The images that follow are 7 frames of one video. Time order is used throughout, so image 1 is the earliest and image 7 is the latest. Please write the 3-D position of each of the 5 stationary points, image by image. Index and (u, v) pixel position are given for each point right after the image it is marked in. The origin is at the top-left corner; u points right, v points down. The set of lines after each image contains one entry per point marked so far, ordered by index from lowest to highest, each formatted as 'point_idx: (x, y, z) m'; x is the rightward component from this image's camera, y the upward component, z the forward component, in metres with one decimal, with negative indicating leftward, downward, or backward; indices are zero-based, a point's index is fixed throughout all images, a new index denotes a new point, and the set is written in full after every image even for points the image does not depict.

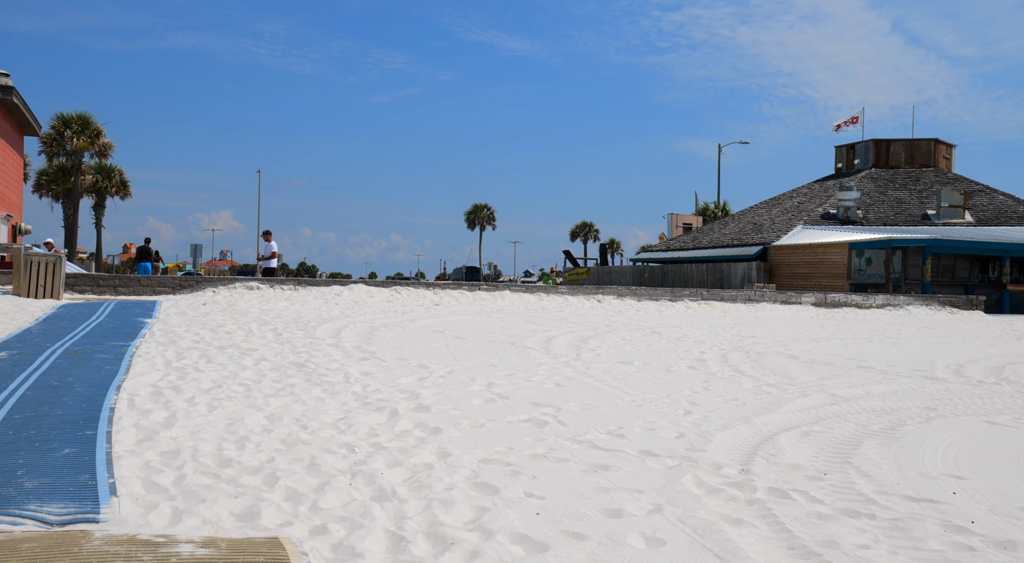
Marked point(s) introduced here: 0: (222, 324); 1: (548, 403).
0: (-4.7, -0.7, +14.2) m
1: (+0.4, -1.3, +9.1) m
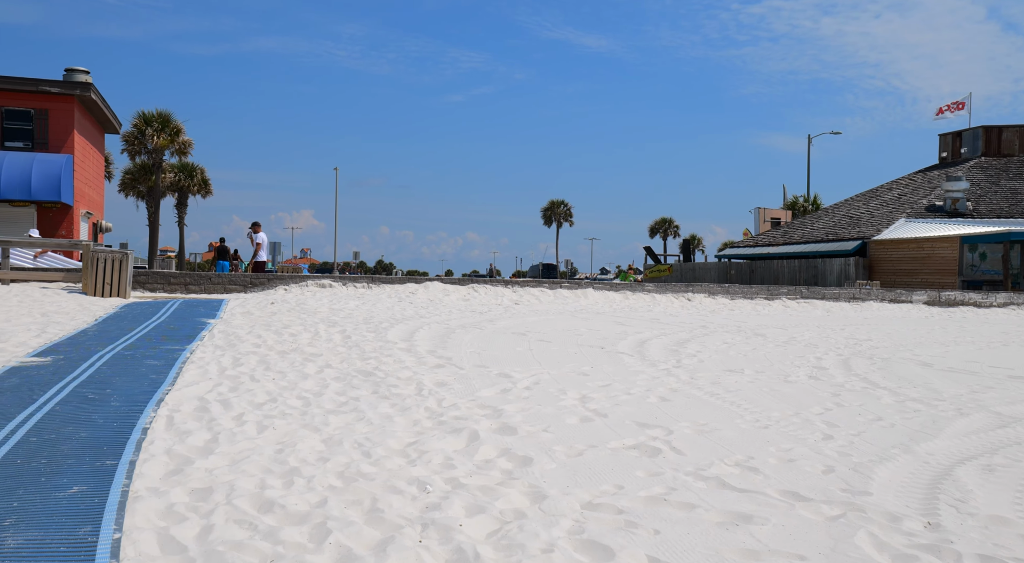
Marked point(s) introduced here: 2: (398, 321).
0: (-3.4, -0.7, +13.2) m
1: (+1.3, -1.2, +7.7) m
2: (-1.9, -0.7, +14.8) m
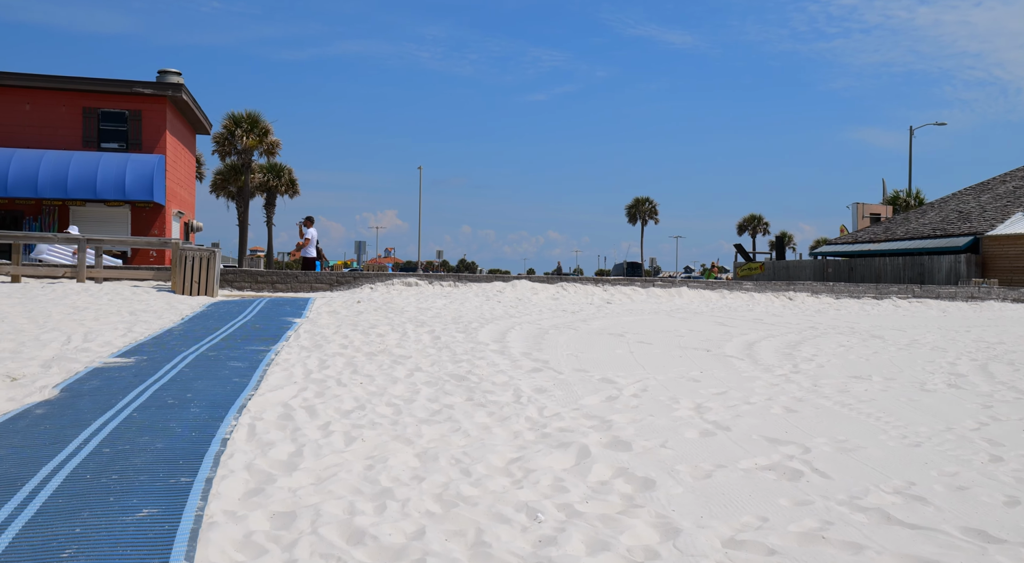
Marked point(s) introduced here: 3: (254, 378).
0: (-2.0, -0.6, +12.7) m
1: (+2.1, -1.2, +6.7) m
2: (-0.4, -0.7, +14.2) m
3: (-2.4, -0.9, +8.2) m
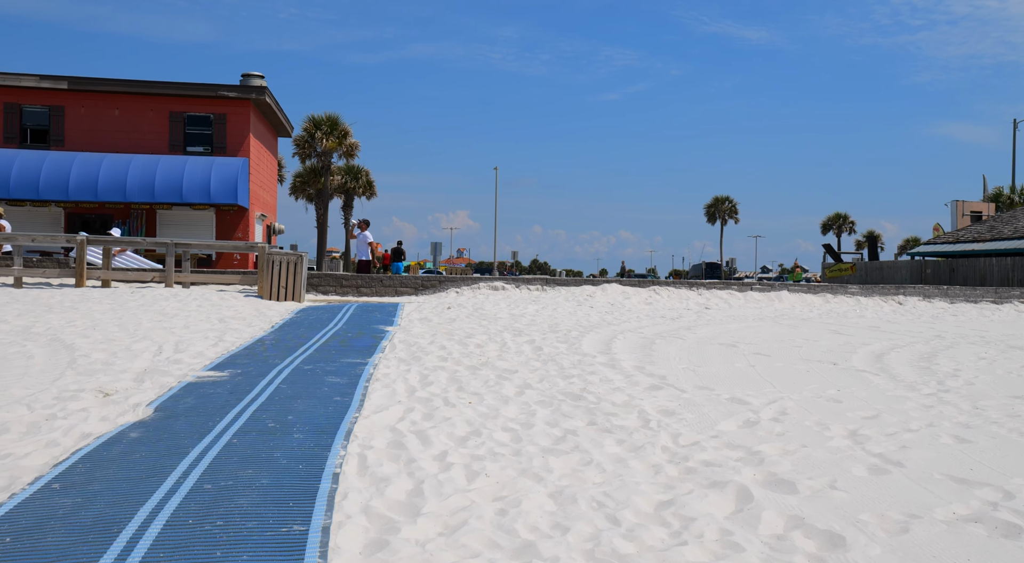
0: (-0.6, -0.7, +12.0) m
1: (+3.1, -1.3, +5.7) m
2: (+1.1, -0.7, +13.3) m
3: (-1.3, -1.0, +7.5) m
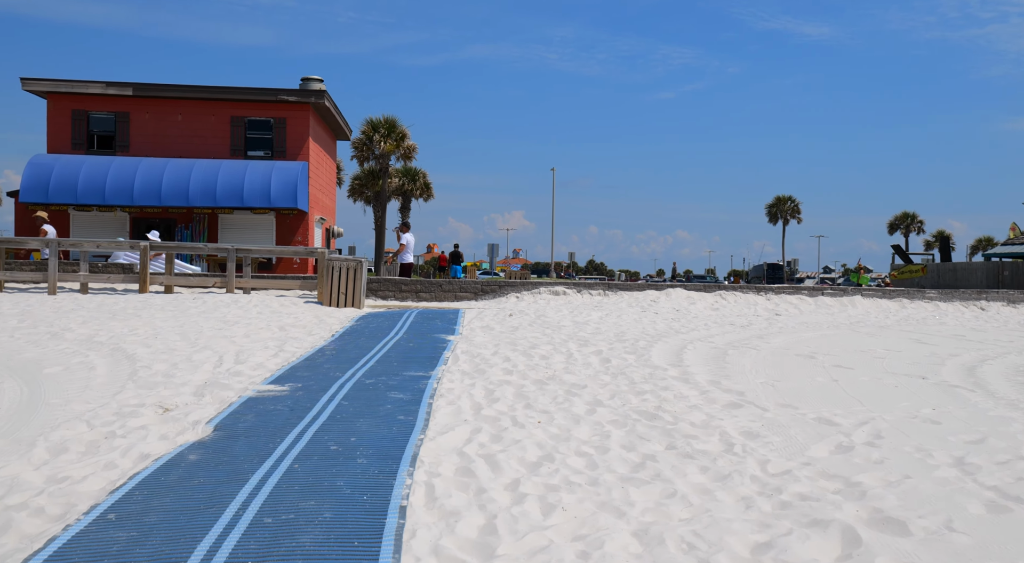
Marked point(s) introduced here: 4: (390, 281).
0: (+0.3, -0.8, +11.6) m
1: (+3.5, -1.4, +5.1) m
2: (+2.1, -0.8, +12.8) m
3: (-0.8, -1.1, +7.2) m
4: (-2.7, 0.0, +19.5) m
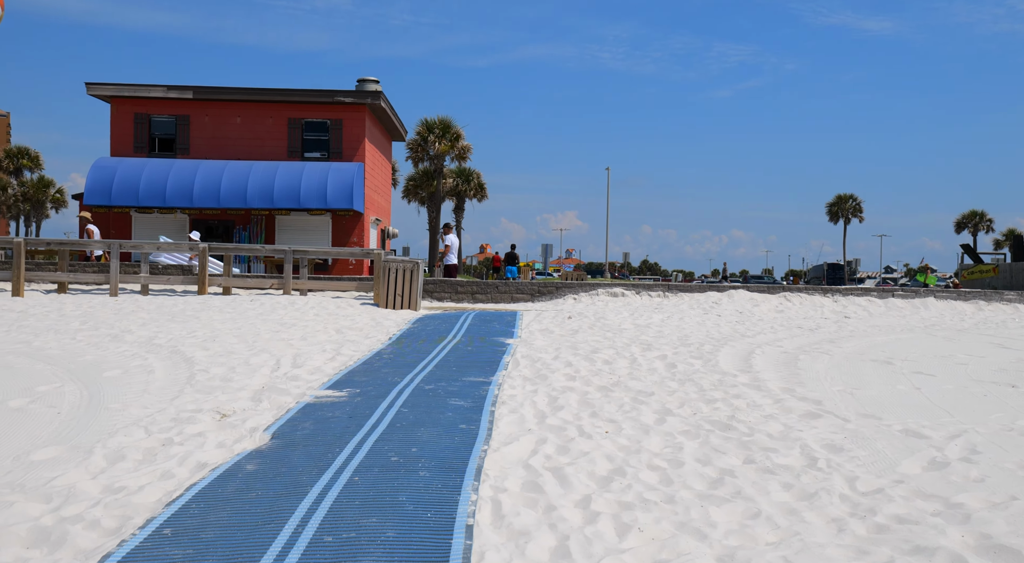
0: (+1.1, -0.9, +11.2) m
1: (+3.9, -1.4, +4.6) m
2: (+2.9, -0.9, +12.4) m
3: (-0.2, -1.1, +6.9) m
4: (-1.5, 0.0, +19.3) m
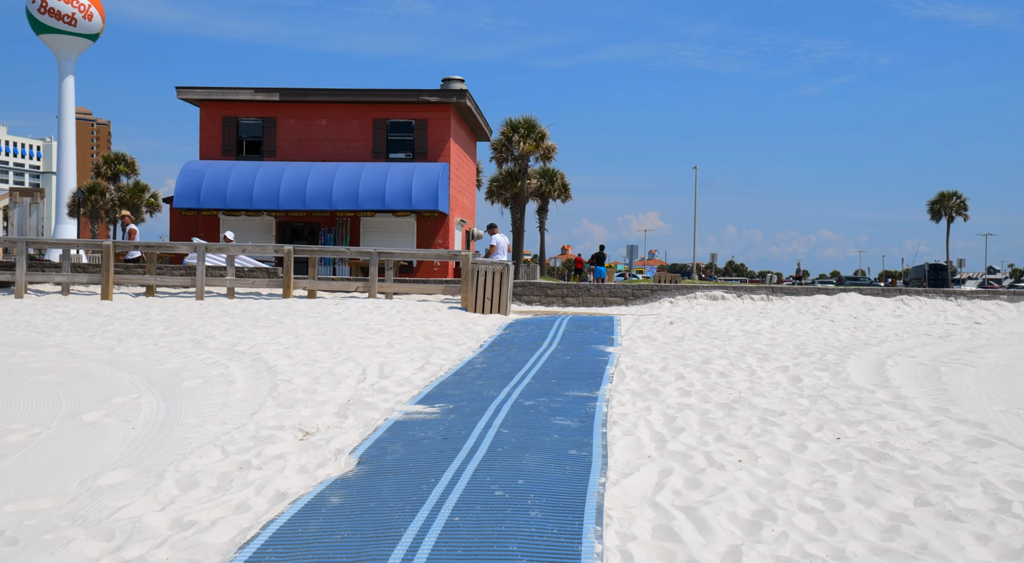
0: (+2.3, -0.9, +10.2) m
1: (+4.5, -1.5, +3.3) m
2: (+4.2, -0.9, +11.2) m
3: (+0.6, -1.2, +6.0) m
4: (+0.5, -0.1, +18.5) m
